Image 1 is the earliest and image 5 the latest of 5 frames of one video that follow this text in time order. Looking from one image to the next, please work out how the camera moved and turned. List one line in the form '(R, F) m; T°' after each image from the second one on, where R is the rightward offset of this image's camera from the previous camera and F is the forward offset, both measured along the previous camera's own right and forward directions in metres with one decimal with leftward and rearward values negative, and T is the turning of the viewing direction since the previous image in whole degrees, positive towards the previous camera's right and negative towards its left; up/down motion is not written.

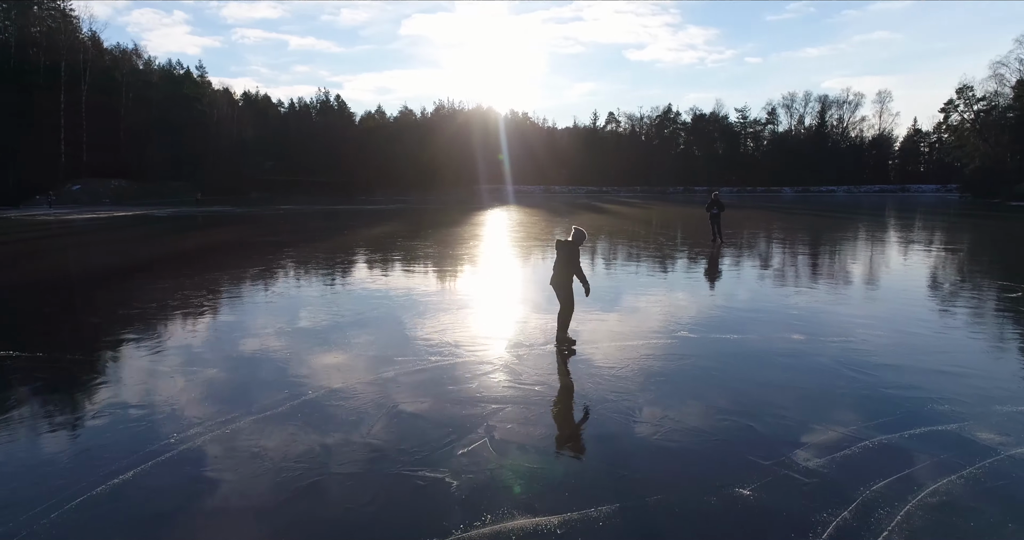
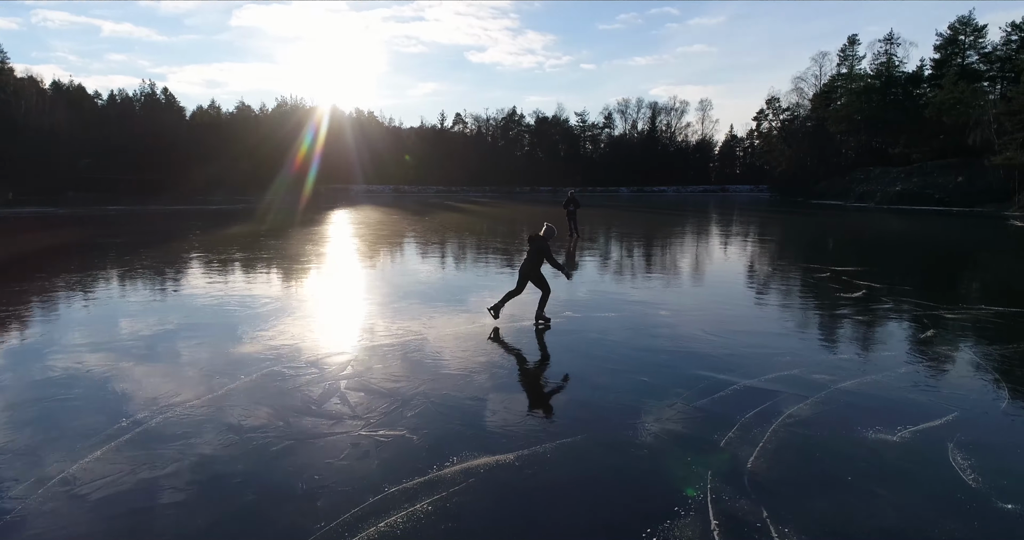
(-0.3, -0.3) m; +12°
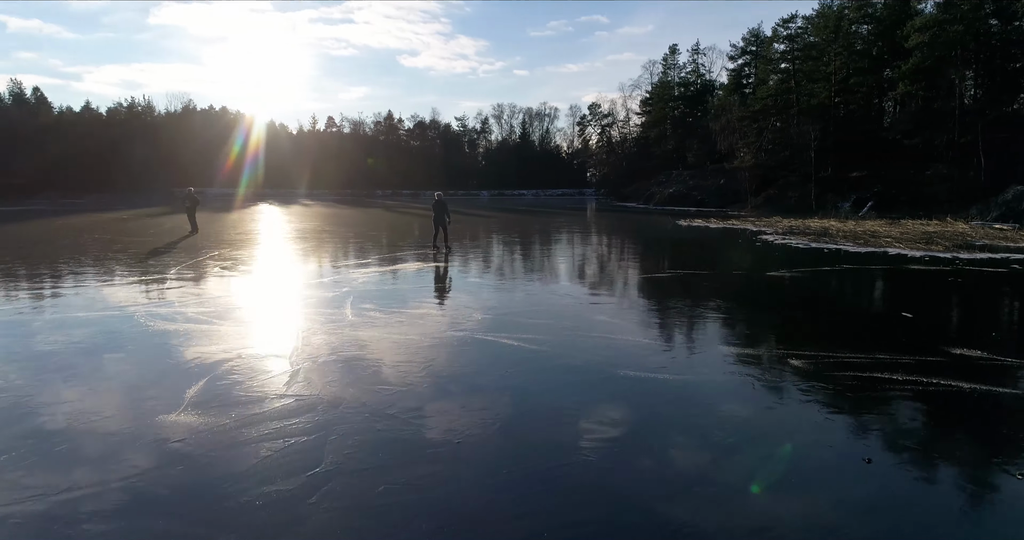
(+4.9, -0.5) m; +5°
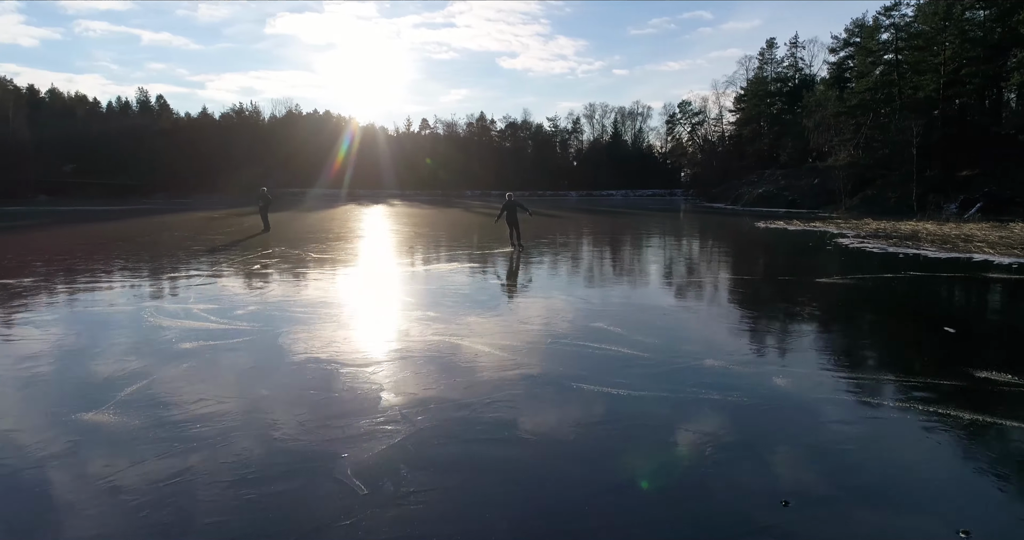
(+0.5, +0.2) m; -8°
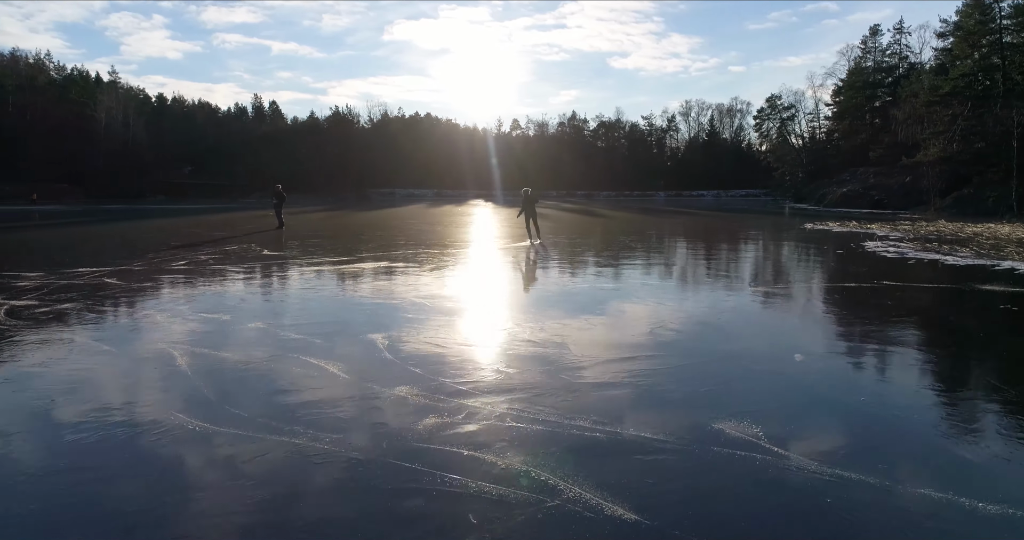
(+1.5, +0.7) m; -9°
